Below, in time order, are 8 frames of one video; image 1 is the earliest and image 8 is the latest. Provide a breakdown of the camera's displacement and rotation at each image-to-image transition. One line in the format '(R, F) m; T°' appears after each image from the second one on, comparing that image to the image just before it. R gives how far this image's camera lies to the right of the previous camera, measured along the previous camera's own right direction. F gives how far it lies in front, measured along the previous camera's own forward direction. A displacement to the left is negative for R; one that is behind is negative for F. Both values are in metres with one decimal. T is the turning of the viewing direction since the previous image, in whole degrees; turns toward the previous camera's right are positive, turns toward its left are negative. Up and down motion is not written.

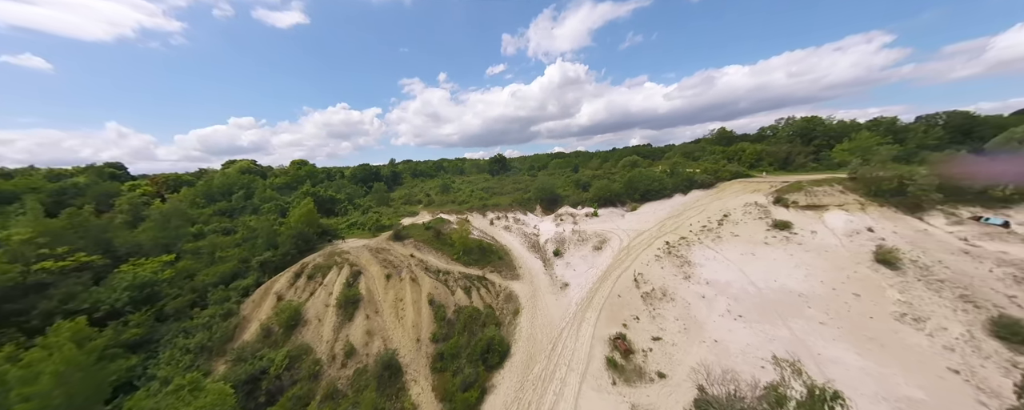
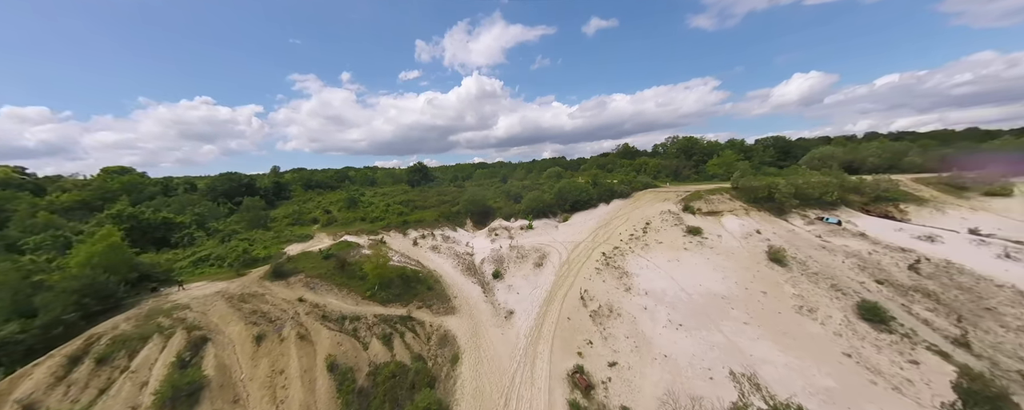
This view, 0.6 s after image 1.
(-0.8, +3.2) m; +16°
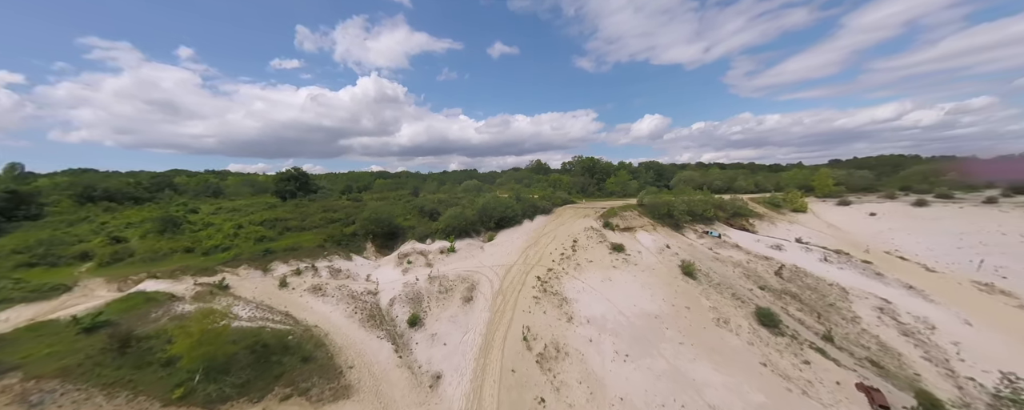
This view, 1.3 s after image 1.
(-1.1, +4.0) m; +19°
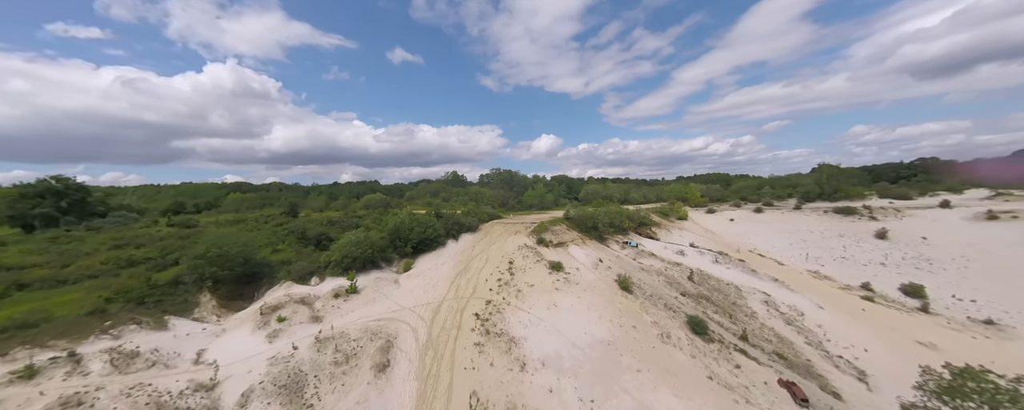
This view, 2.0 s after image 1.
(-1.3, +4.0) m; +19°
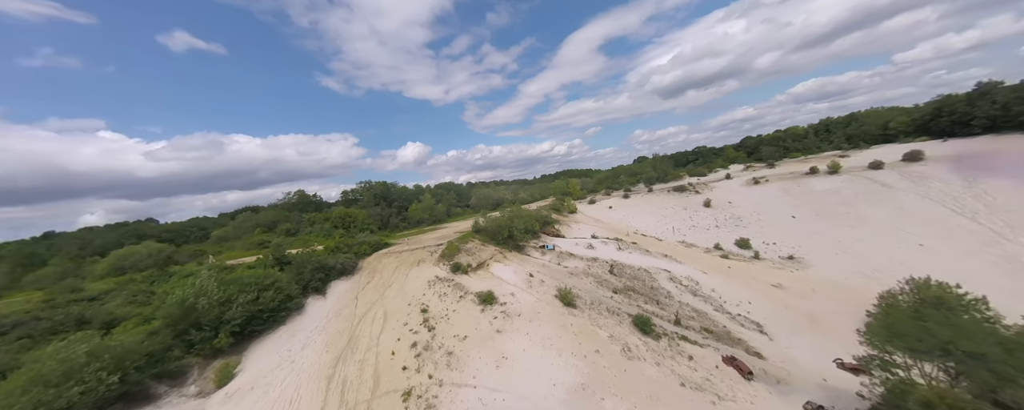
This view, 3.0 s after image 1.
(-1.6, +6.0) m; +25°
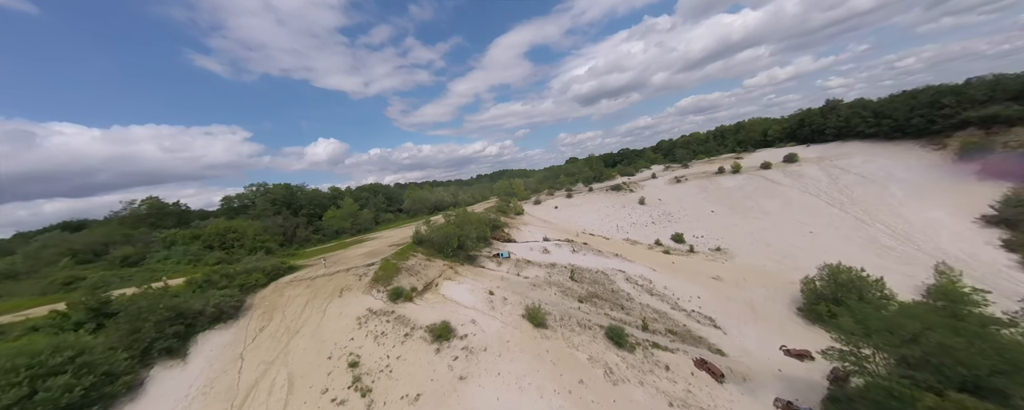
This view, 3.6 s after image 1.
(-1.3, +3.3) m; +14°
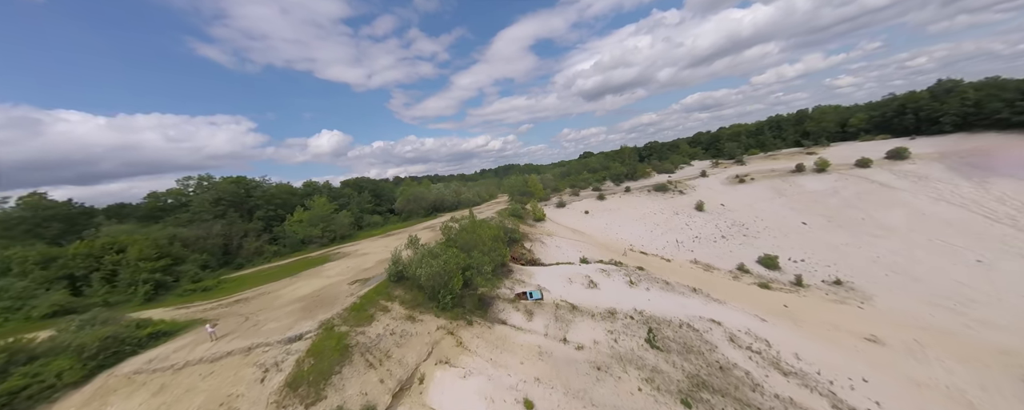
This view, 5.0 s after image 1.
(-1.9, +9.0) m; 0°
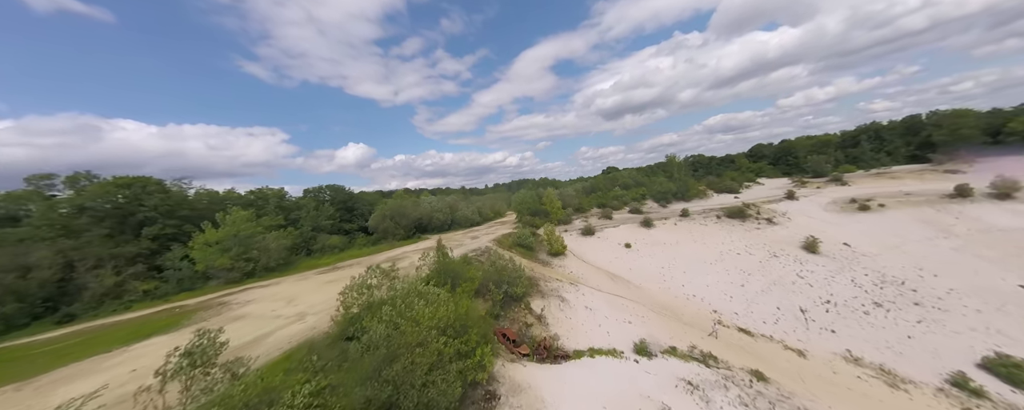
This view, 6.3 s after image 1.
(+0.7, +9.9) m; -3°
